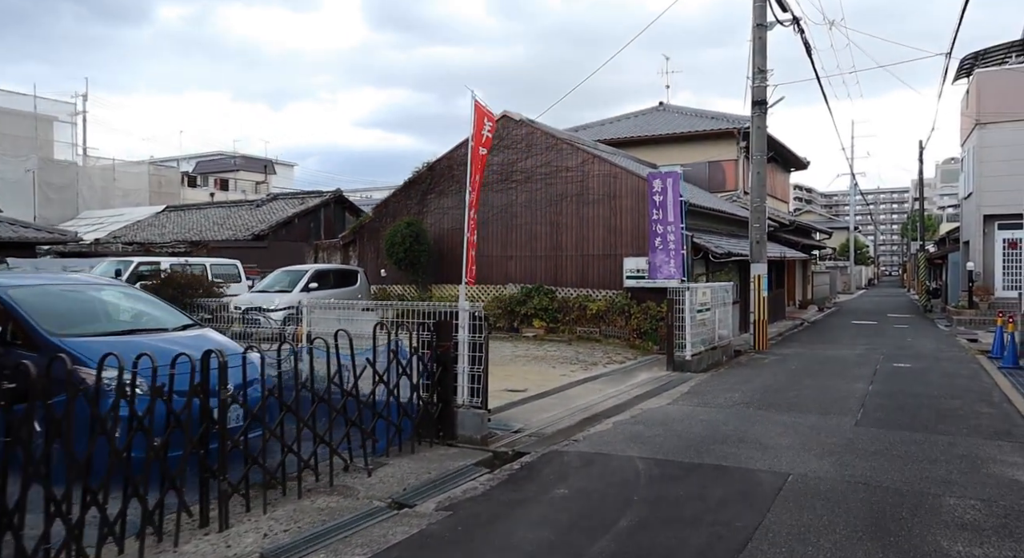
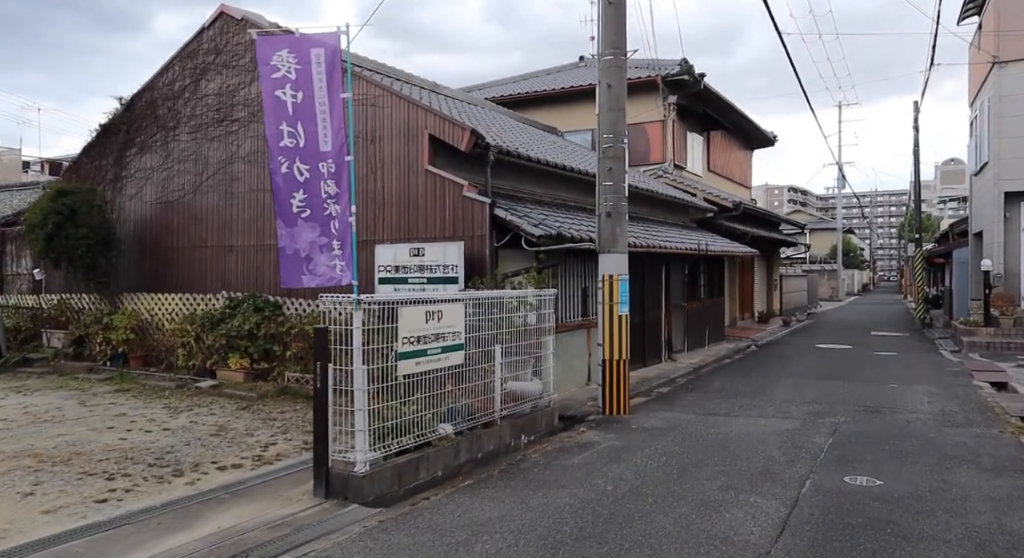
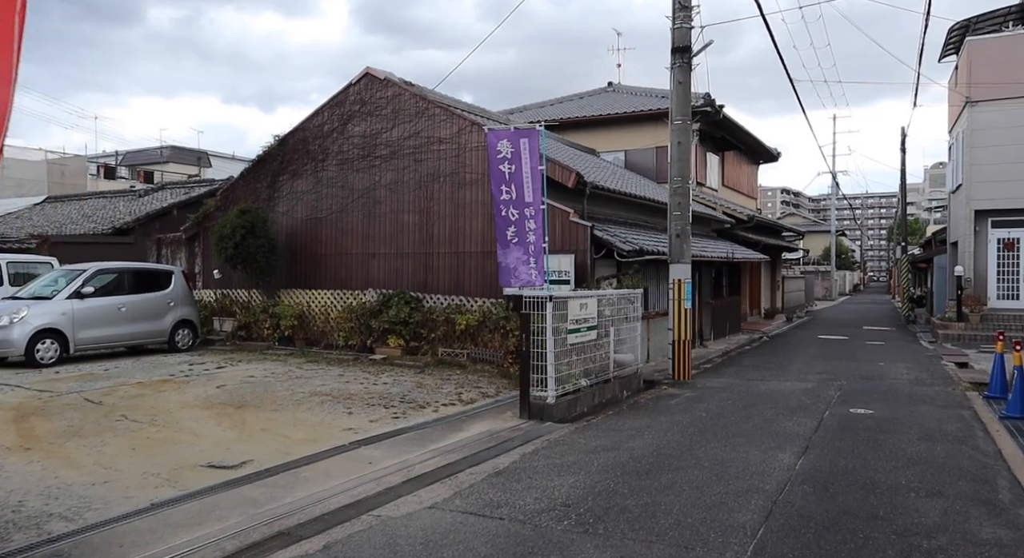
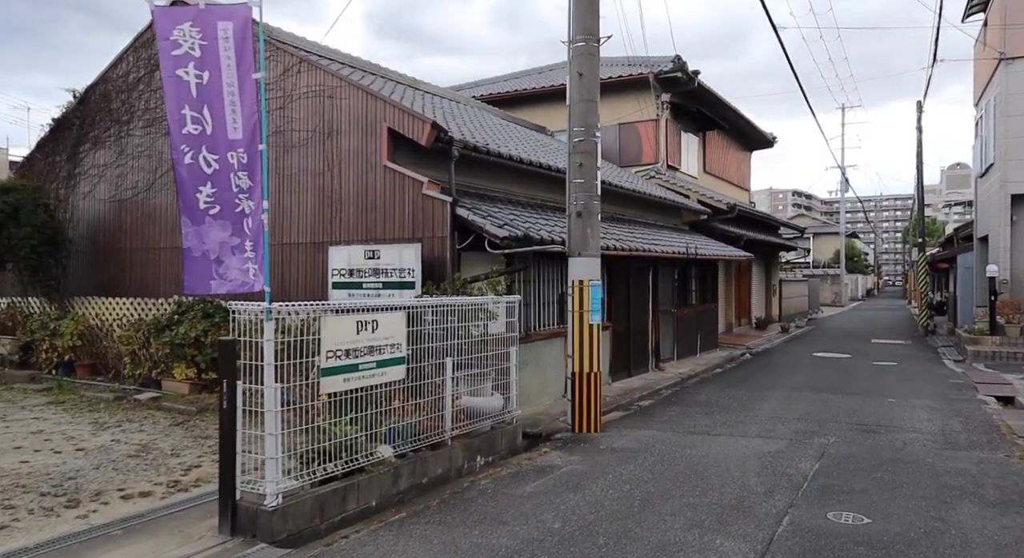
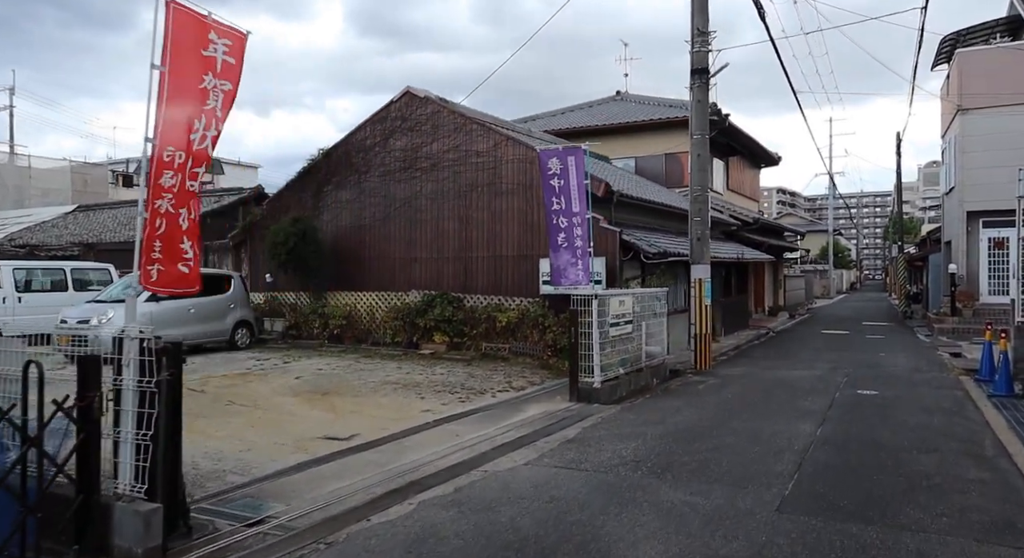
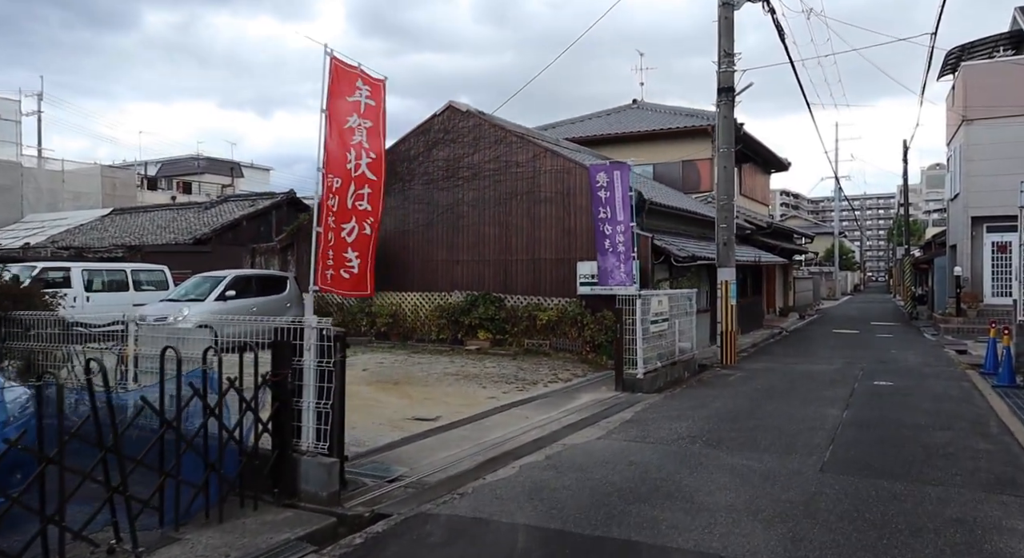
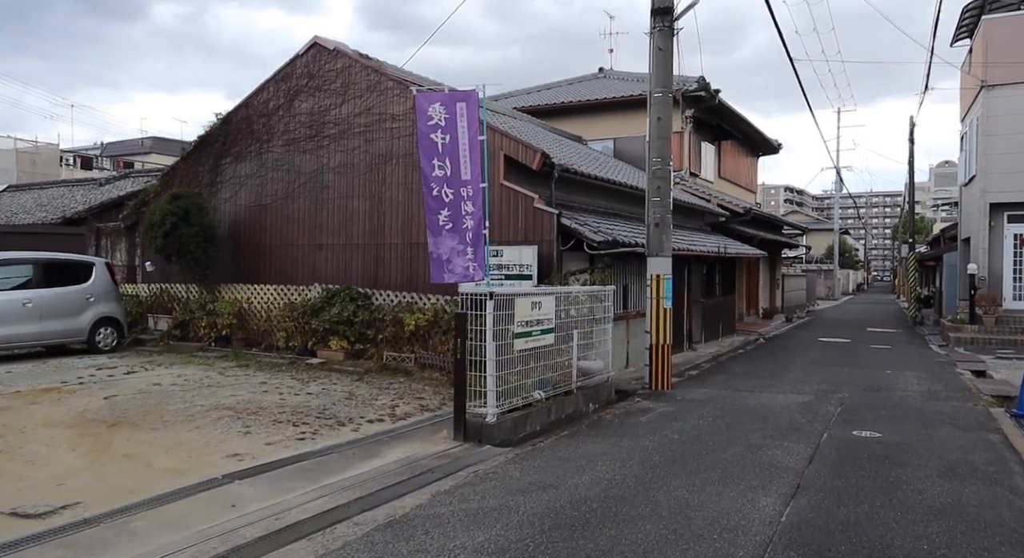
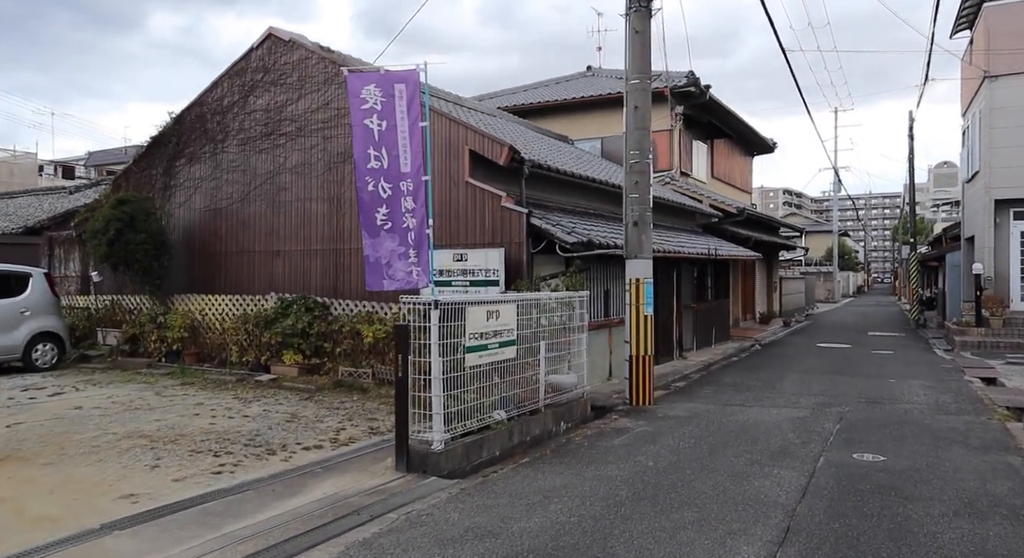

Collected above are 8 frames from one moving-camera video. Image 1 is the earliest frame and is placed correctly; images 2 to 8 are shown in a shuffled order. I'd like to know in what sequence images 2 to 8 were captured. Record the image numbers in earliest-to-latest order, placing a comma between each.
6, 5, 3, 7, 8, 2, 4
